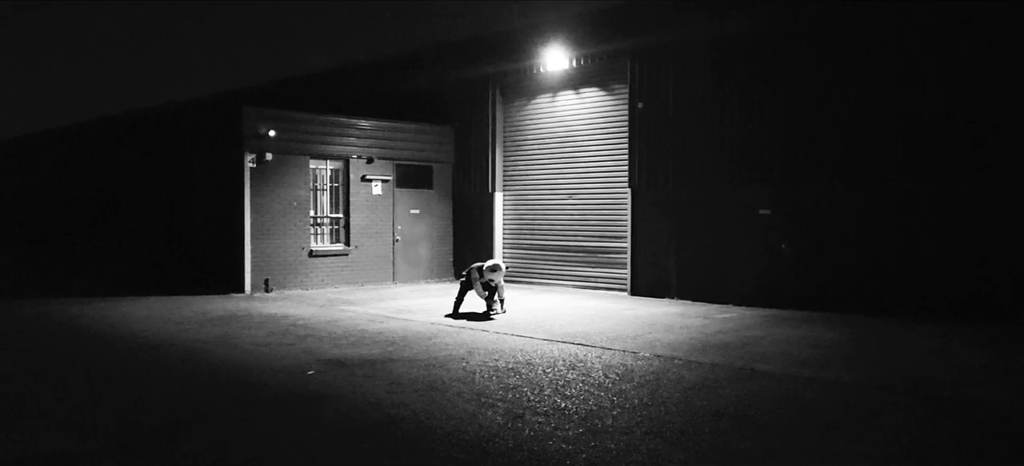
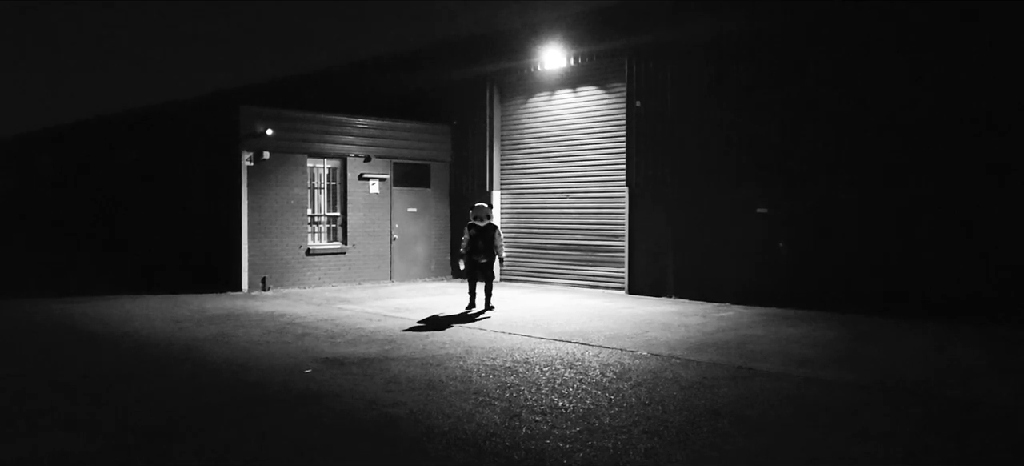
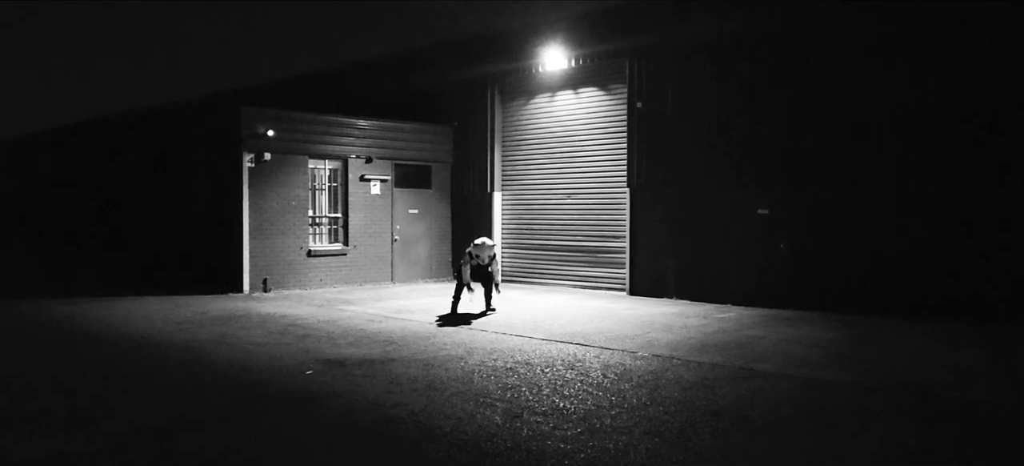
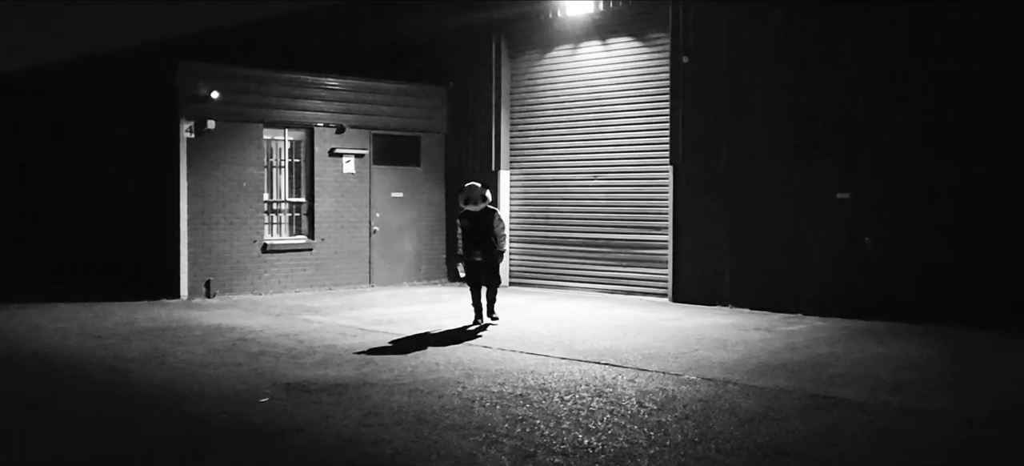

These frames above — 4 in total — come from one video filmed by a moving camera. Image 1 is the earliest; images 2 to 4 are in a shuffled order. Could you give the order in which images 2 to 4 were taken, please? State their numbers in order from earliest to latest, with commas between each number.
3, 2, 4
